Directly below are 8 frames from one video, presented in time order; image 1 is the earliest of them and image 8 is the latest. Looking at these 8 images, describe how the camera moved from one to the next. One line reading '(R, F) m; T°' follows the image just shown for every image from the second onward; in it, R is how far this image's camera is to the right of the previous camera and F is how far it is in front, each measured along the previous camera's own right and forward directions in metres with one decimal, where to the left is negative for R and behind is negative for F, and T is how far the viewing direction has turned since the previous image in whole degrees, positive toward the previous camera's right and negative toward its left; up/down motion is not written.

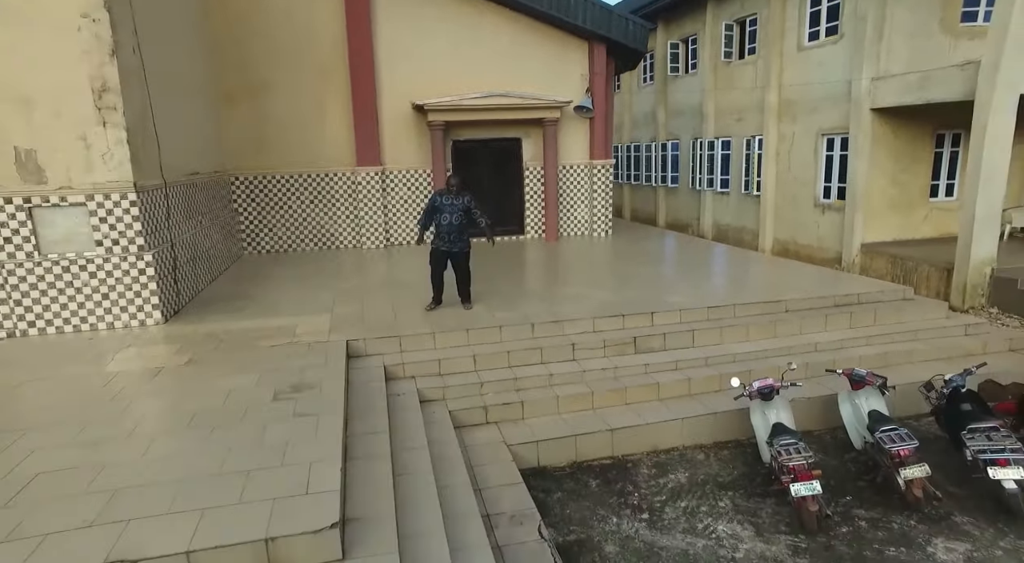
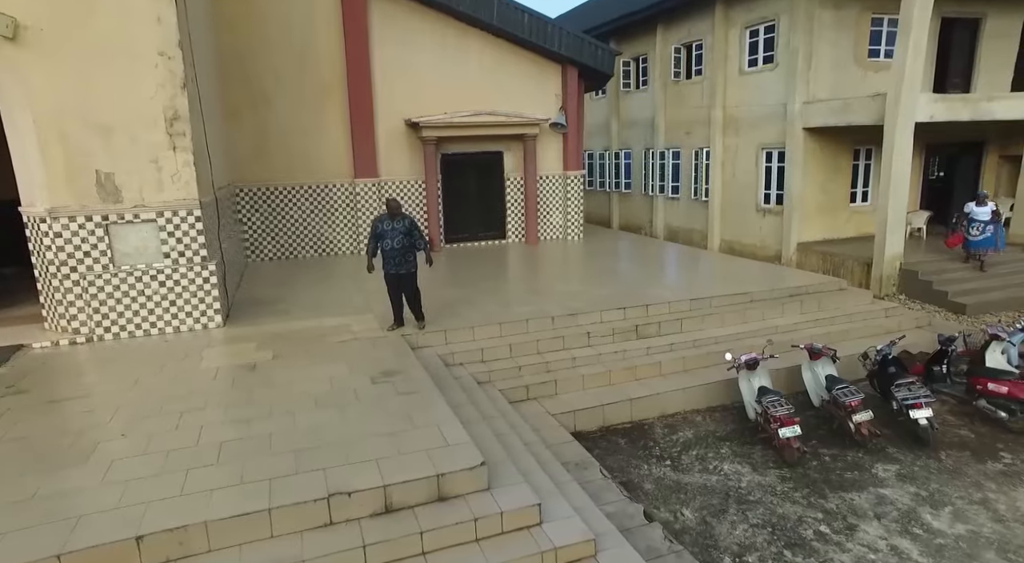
(-1.0, -1.0) m; +6°
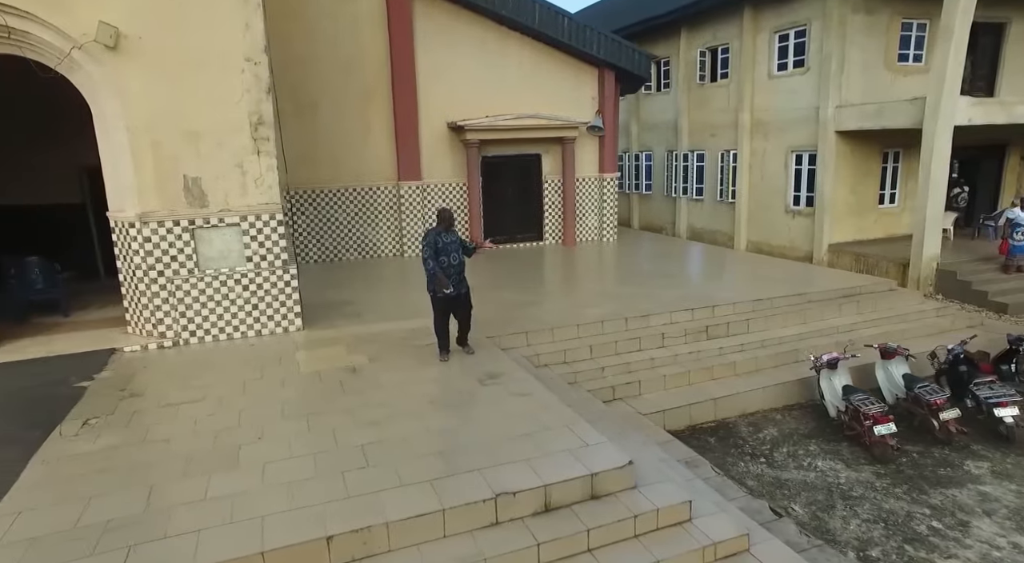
(-1.0, -0.1) m; +1°
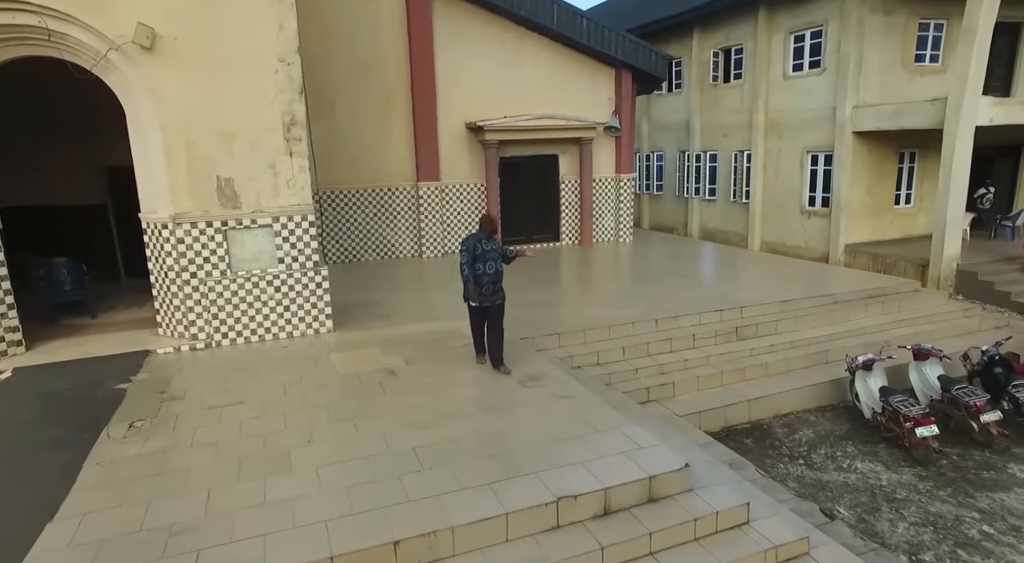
(-0.4, 0.0) m; 0°
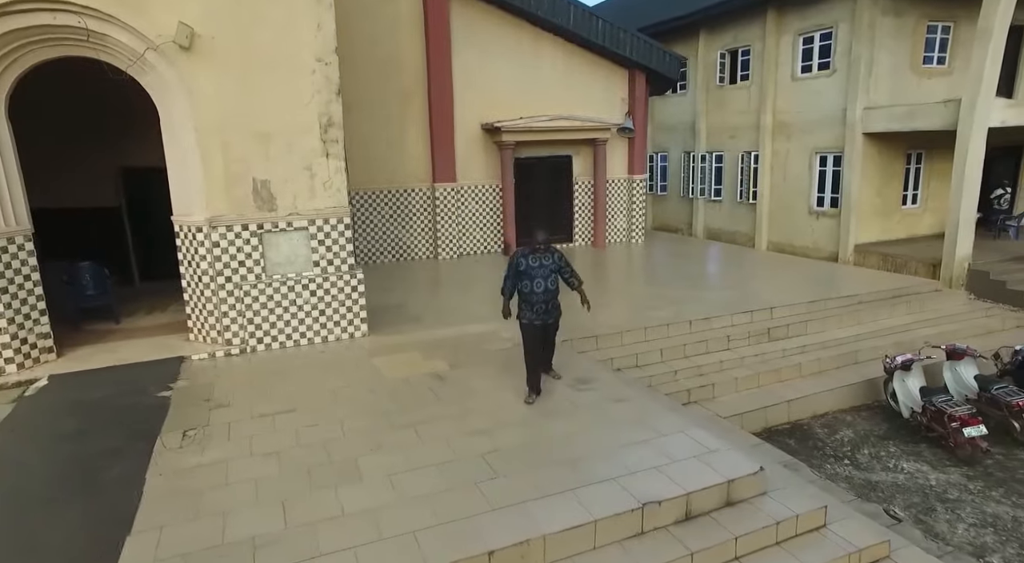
(-0.5, 0.0) m; +1°
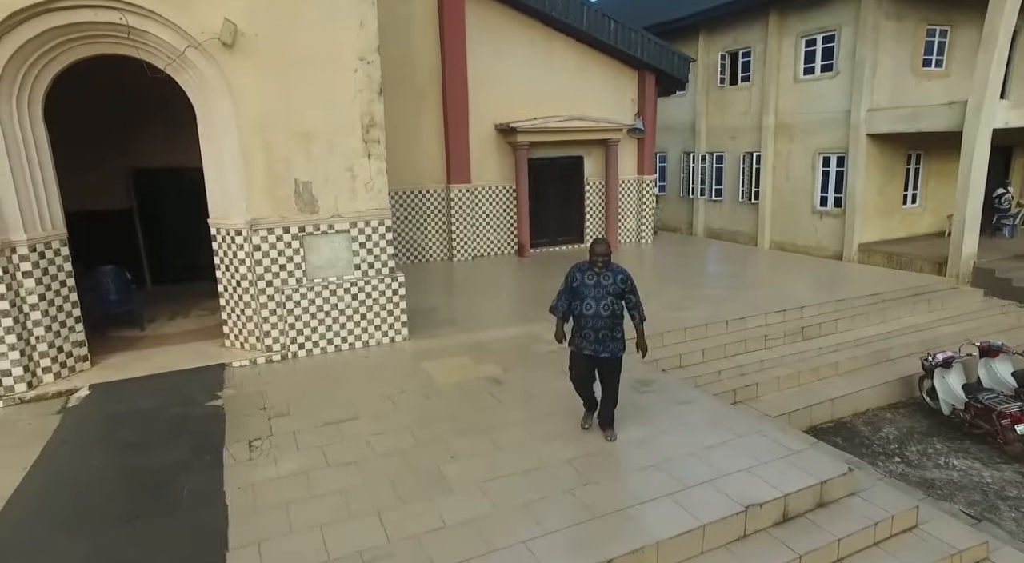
(-0.7, +0.1) m; +2°
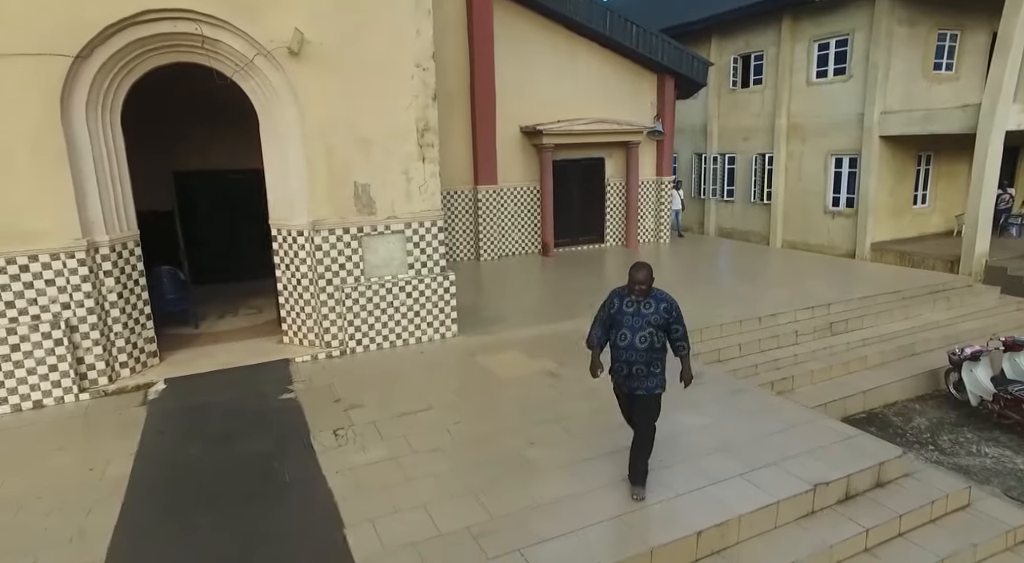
(-0.5, -0.3) m; 0°
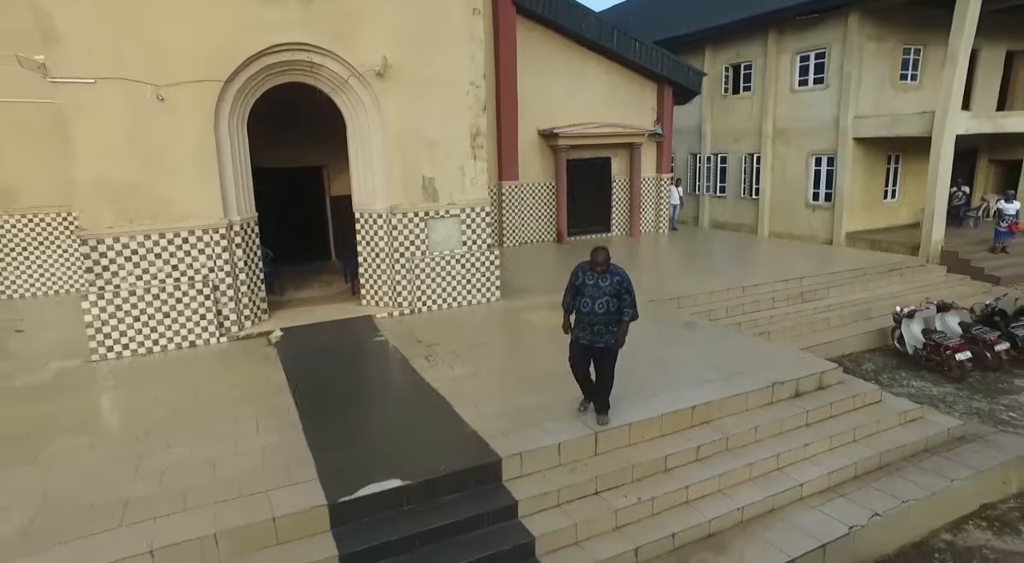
(-0.5, -1.6) m; 0°
